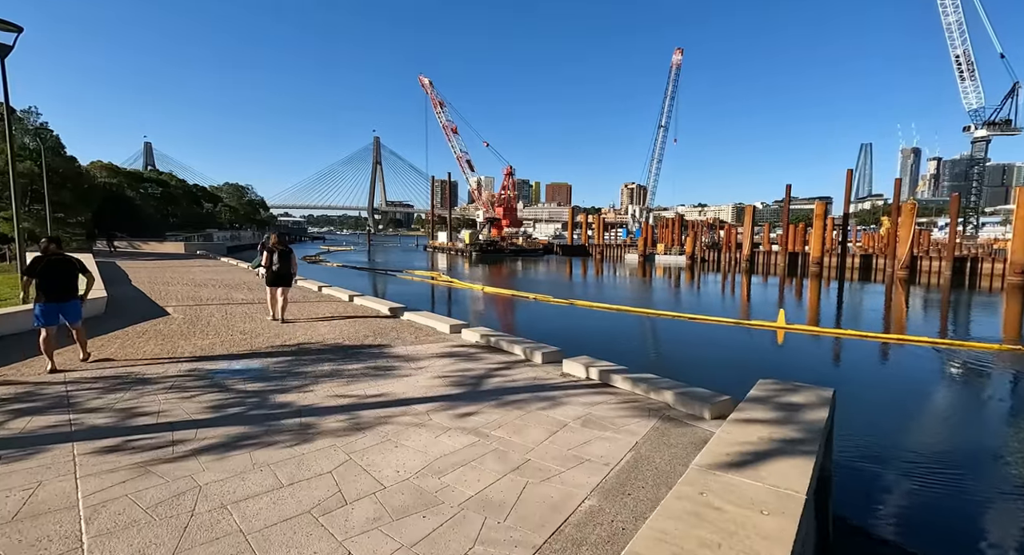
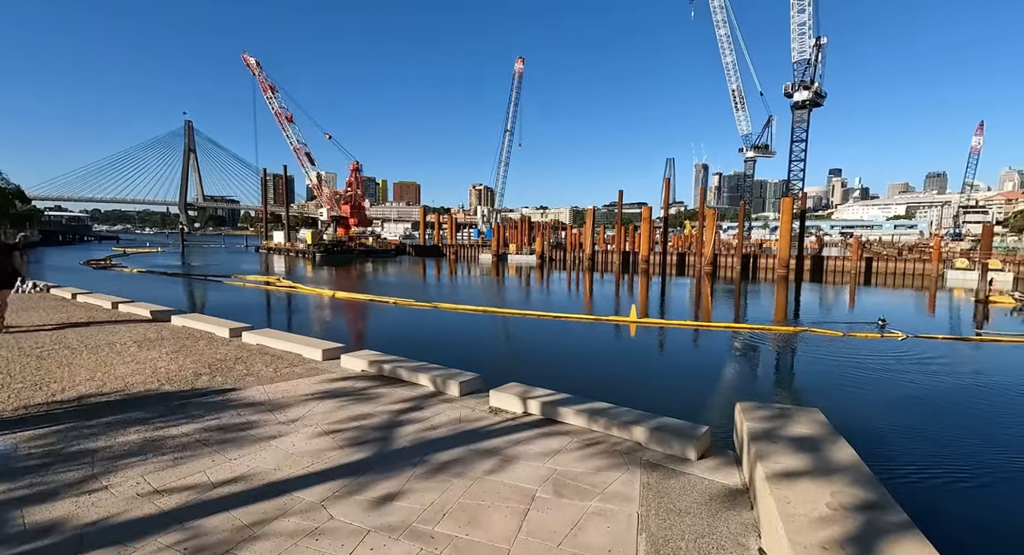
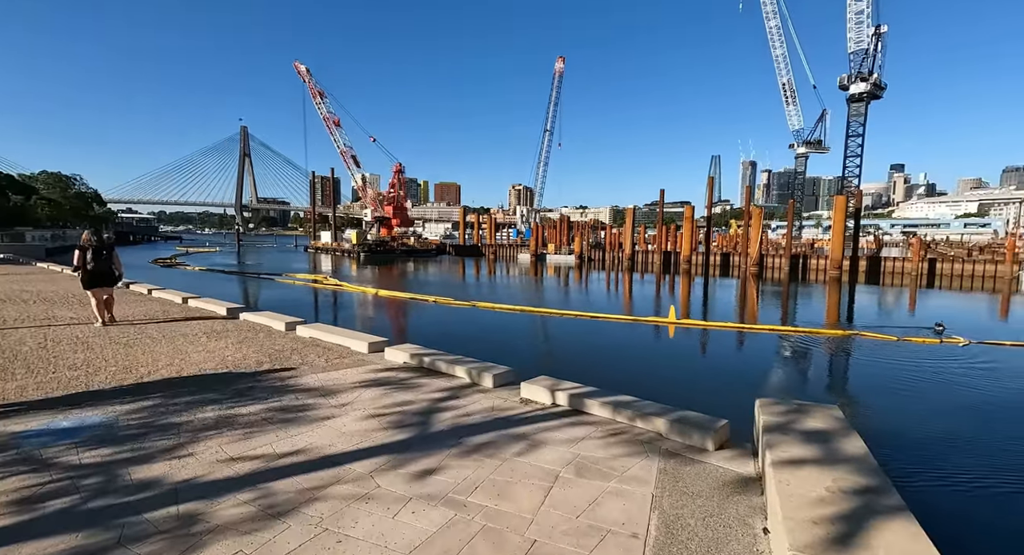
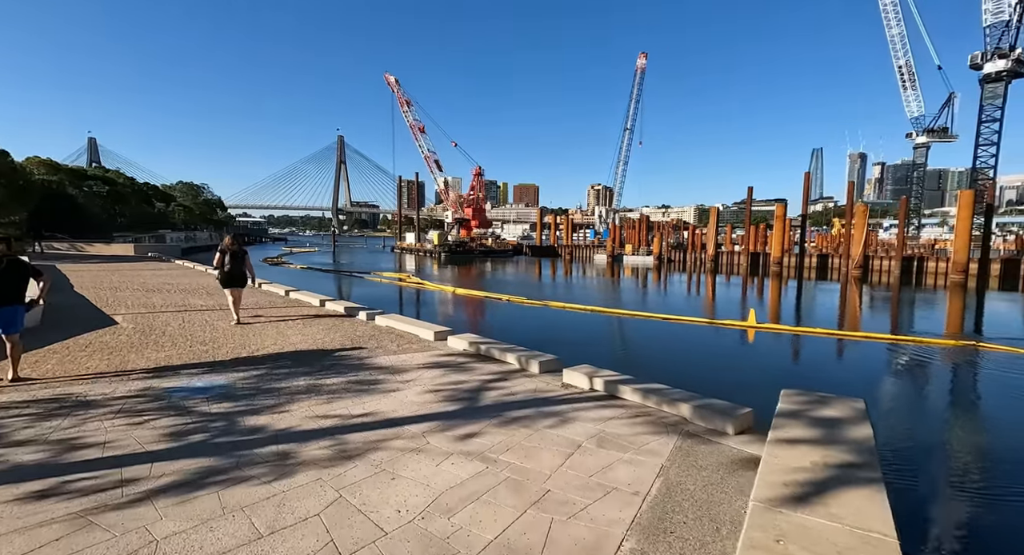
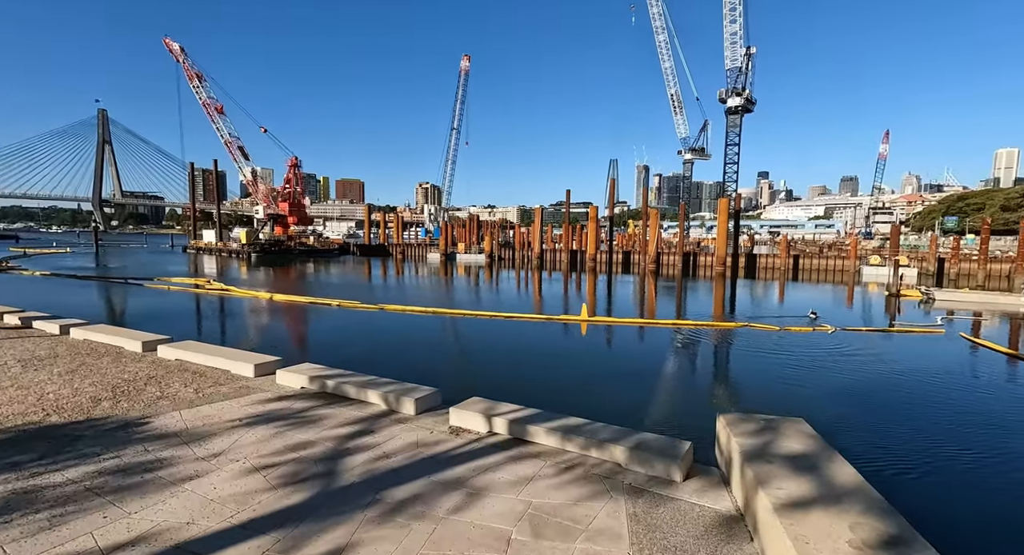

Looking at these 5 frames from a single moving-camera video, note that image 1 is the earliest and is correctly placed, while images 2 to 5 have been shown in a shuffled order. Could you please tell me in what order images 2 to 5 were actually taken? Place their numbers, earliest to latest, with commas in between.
4, 3, 2, 5
